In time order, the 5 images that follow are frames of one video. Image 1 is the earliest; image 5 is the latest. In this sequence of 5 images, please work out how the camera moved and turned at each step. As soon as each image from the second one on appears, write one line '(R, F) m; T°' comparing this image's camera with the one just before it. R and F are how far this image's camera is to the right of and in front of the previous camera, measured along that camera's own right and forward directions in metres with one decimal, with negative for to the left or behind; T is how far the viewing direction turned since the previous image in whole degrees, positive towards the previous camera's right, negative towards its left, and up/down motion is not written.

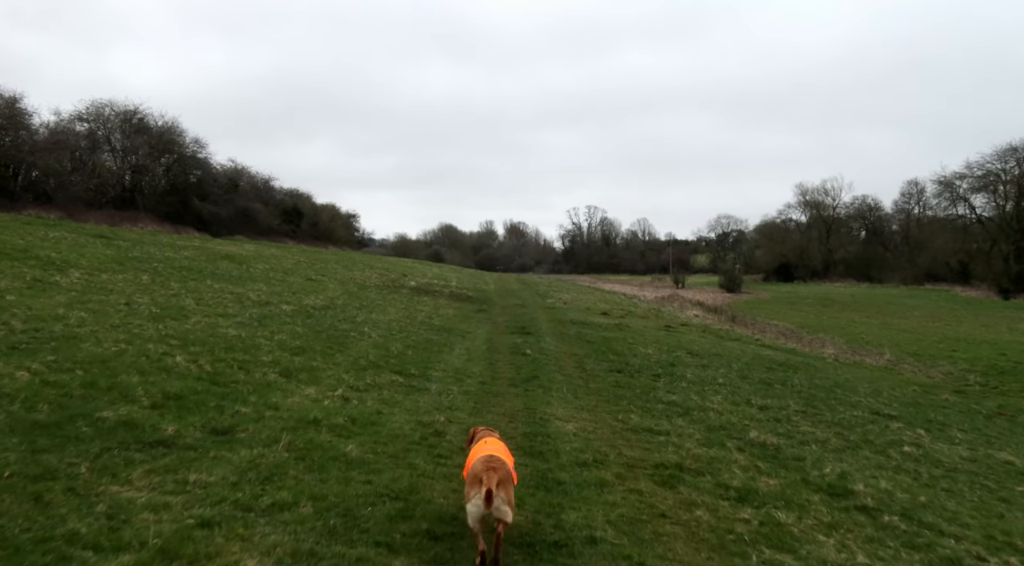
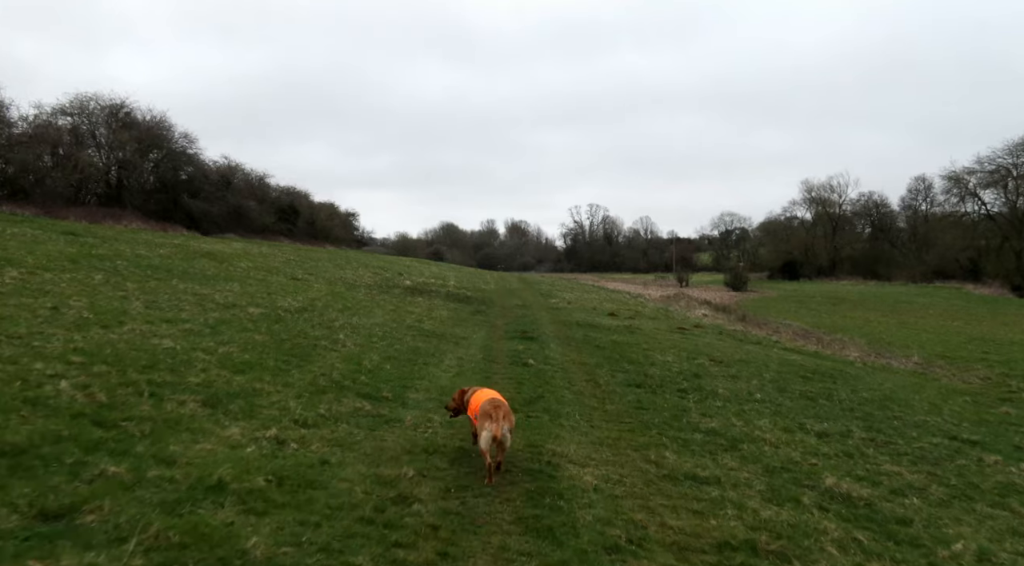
(+0.1, +3.3) m; 0°
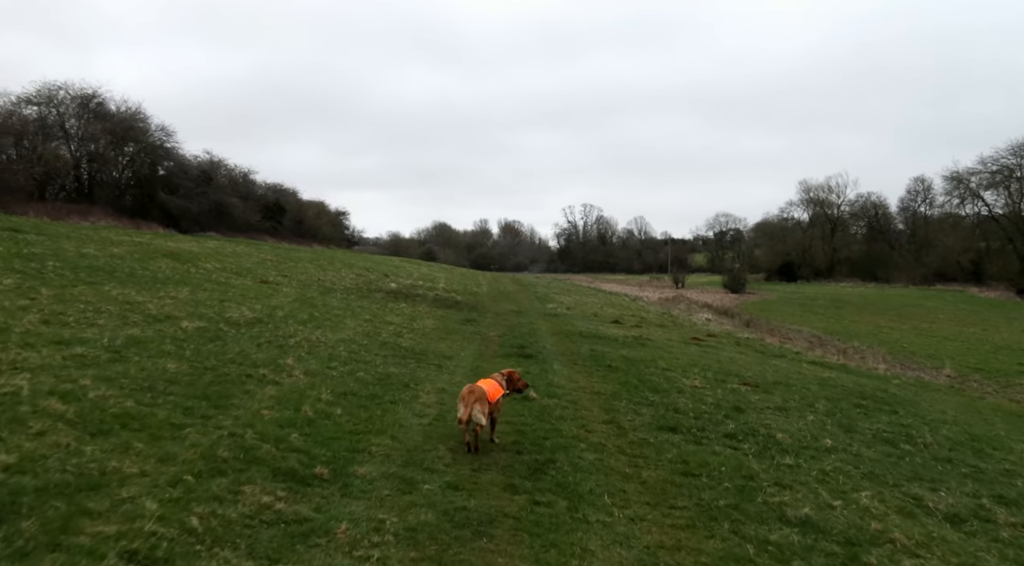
(-0.1, +4.3) m; +1°
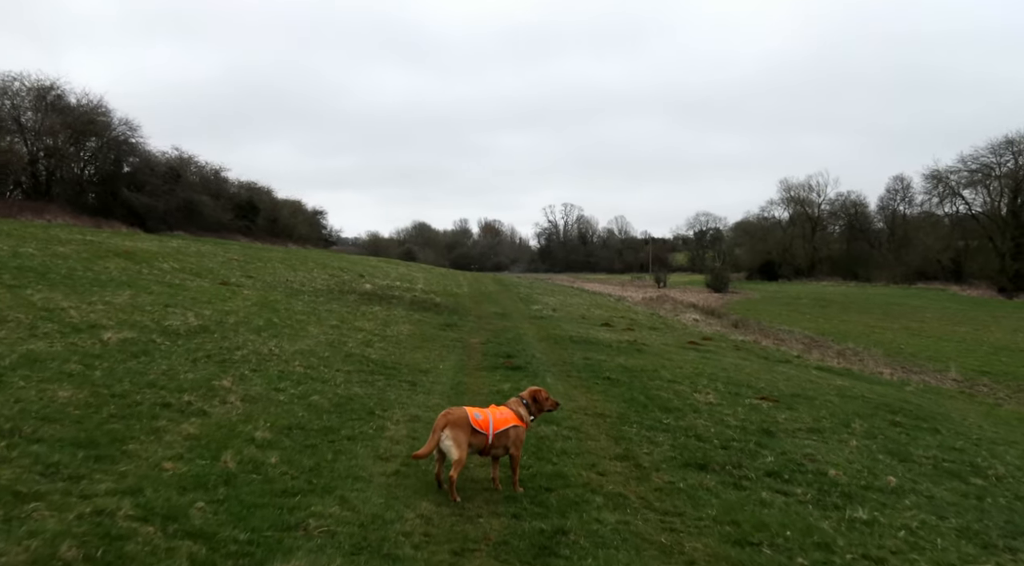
(-0.2, +2.8) m; +2°
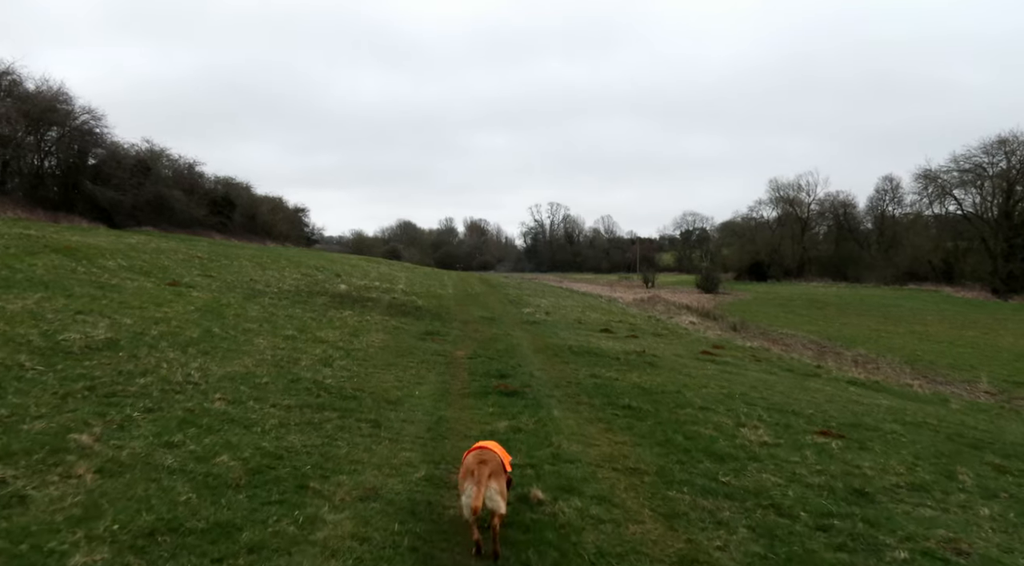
(-0.2, +4.1) m; +1°
